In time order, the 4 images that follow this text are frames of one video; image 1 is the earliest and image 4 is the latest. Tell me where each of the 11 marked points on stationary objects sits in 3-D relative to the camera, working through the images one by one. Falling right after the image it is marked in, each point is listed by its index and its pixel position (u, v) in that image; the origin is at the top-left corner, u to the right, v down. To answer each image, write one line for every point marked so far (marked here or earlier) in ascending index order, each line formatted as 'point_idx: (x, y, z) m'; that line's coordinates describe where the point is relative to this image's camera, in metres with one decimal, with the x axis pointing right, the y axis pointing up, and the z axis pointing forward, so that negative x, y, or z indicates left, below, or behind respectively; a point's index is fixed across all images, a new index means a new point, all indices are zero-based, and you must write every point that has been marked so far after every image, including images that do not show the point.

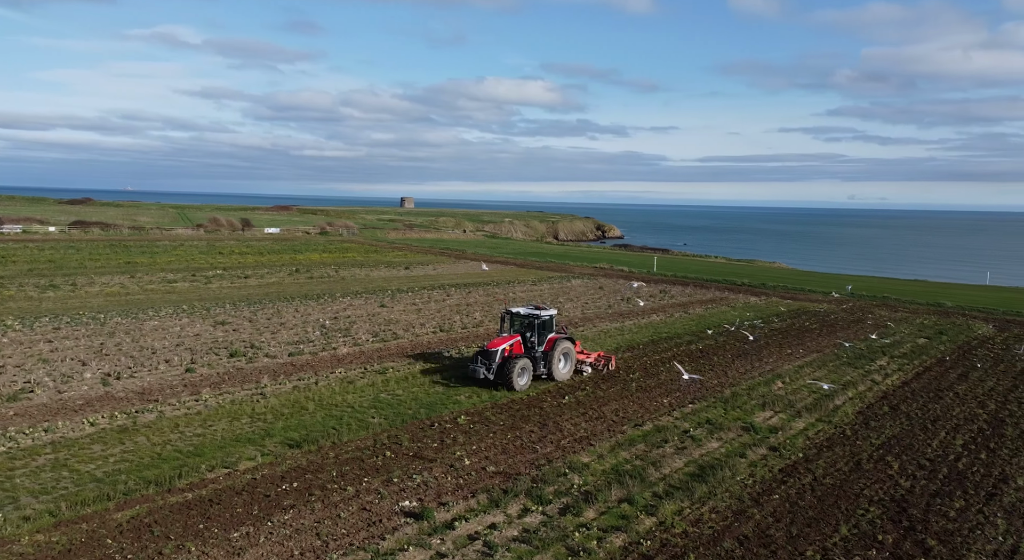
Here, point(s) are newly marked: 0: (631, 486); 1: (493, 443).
0: (+1.9, -3.2, +11.5) m
1: (-0.4, -3.0, +13.4) m
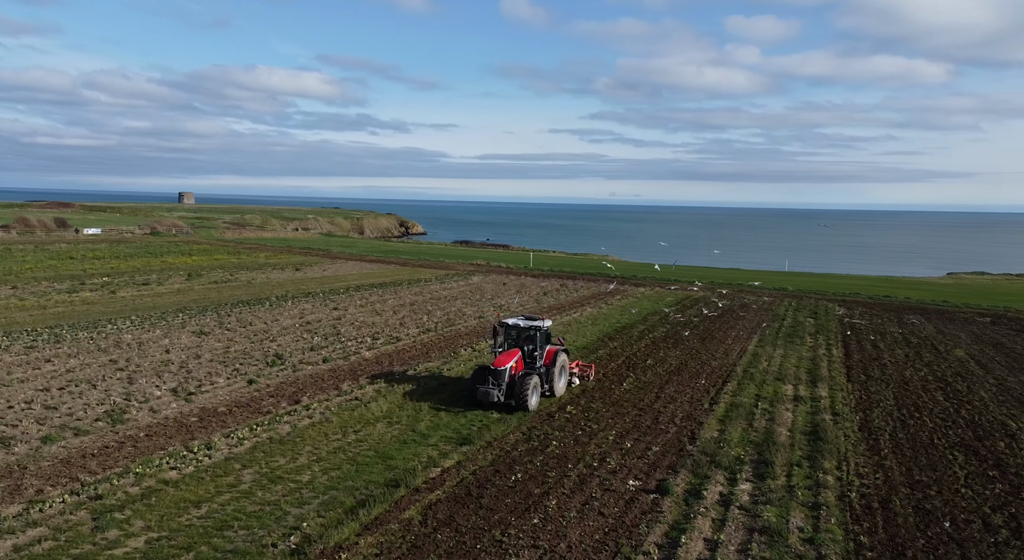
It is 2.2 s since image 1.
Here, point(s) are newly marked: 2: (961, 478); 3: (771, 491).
0: (+4.9, -3.1, +13.4) m
1: (+2.2, -2.9, +14.6) m
2: (+7.7, -3.4, +12.8) m
3: (+4.0, -3.2, +11.4) m
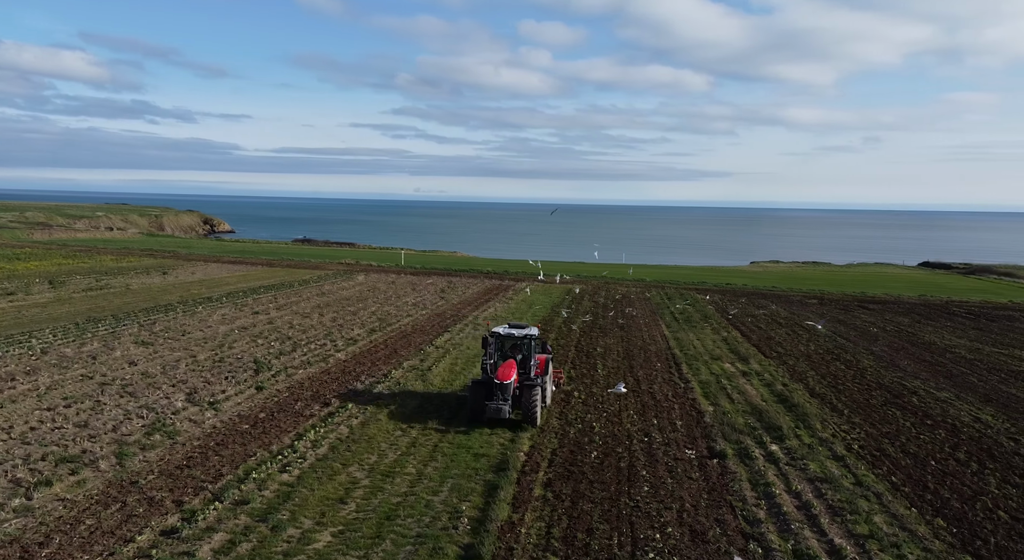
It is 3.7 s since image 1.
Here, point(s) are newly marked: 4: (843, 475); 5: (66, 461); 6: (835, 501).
0: (+5.6, -2.9, +15.7) m
1: (+2.7, -2.8, +16.3) m
2: (+8.5, -3.2, +15.8) m
3: (+5.2, -3.1, +13.6) m
4: (+5.5, -3.2, +12.3) m
5: (-6.6, -2.7, +11.0) m
6: (+4.8, -3.3, +11.0) m
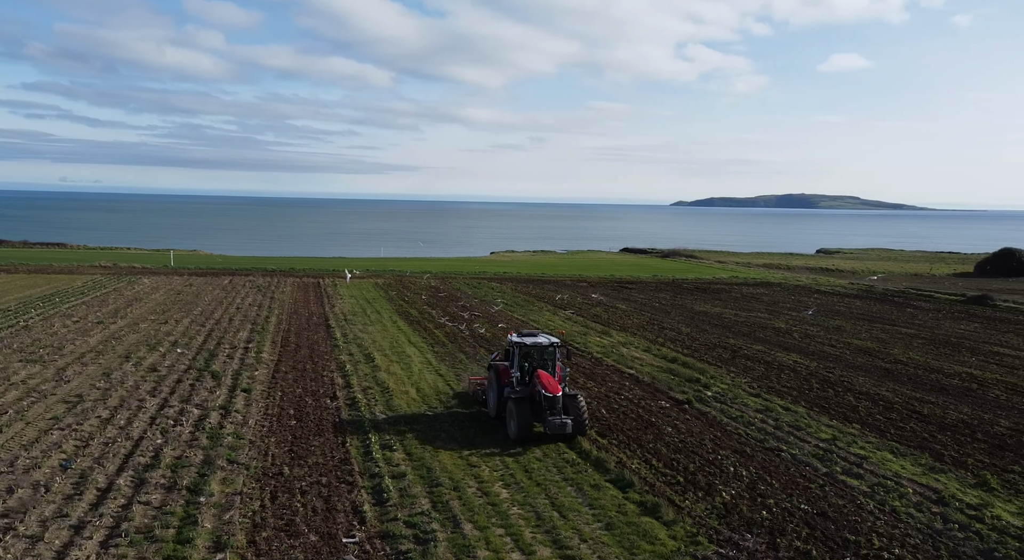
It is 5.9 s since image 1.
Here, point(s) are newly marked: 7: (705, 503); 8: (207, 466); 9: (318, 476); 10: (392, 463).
0: (+4.7, -2.5, +19.9) m
1: (+1.8, -2.5, +19.4) m
2: (+7.4, -2.6, +21.1) m
3: (+5.1, -2.7, +17.8) m
4: (+5.8, -2.8, +16.7) m
5: (-5.0, -2.8, +11.1) m
6: (+5.7, -2.9, +15.3) m
7: (+2.7, -3.2, +10.5) m
8: (-4.6, -2.8, +11.2) m
9: (-2.9, -2.9, +10.9) m
10: (-1.9, -2.9, +11.7) m
